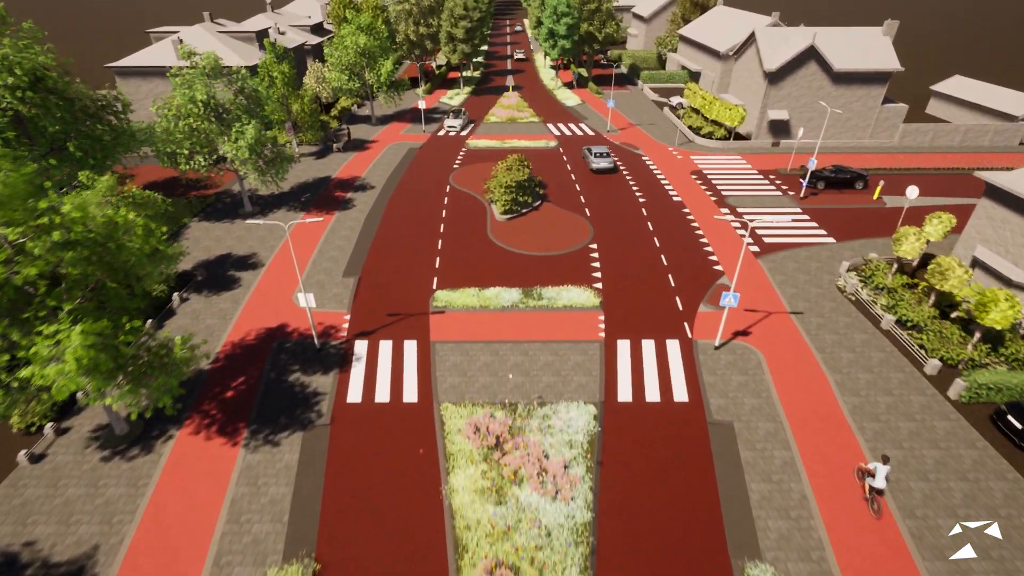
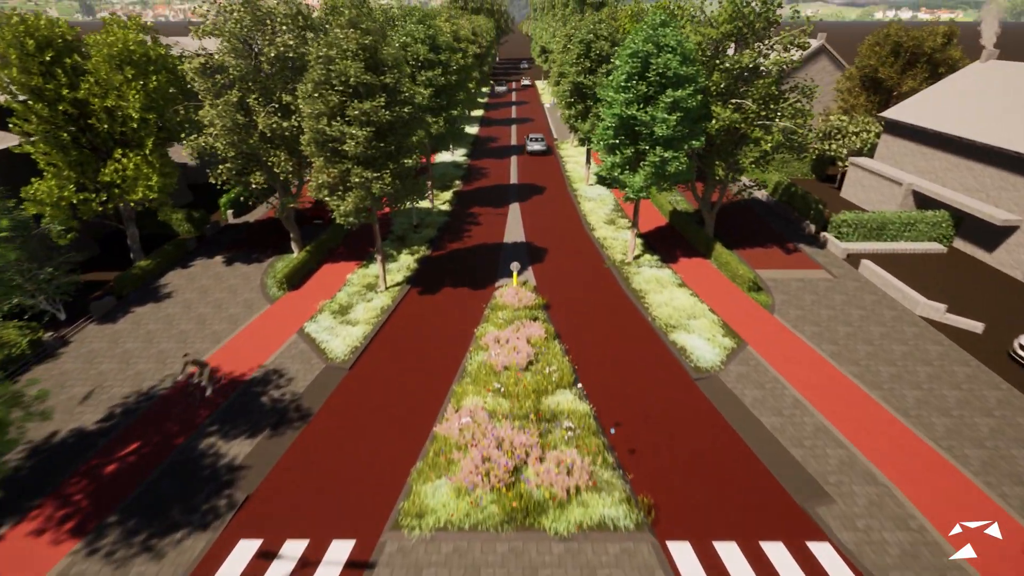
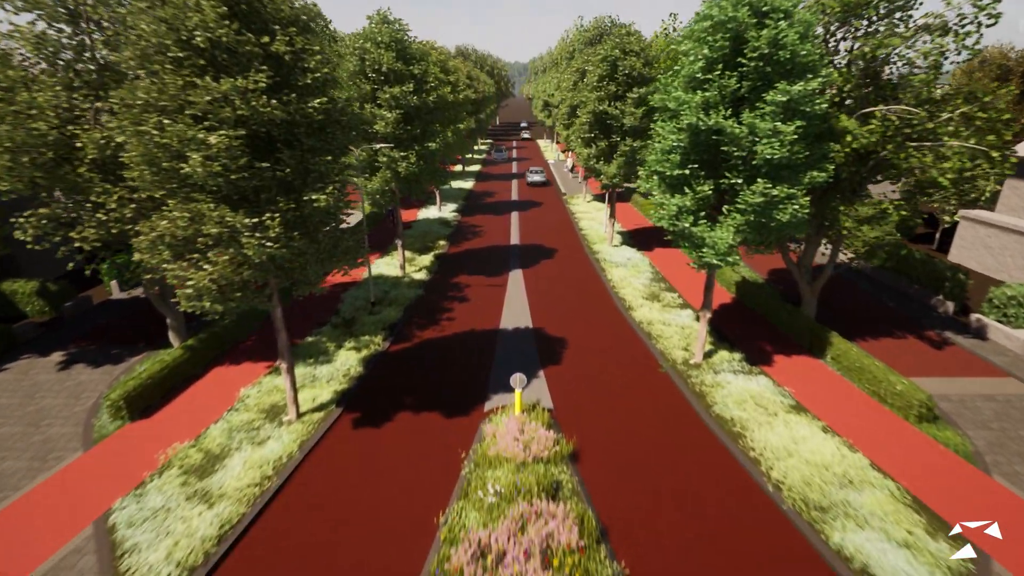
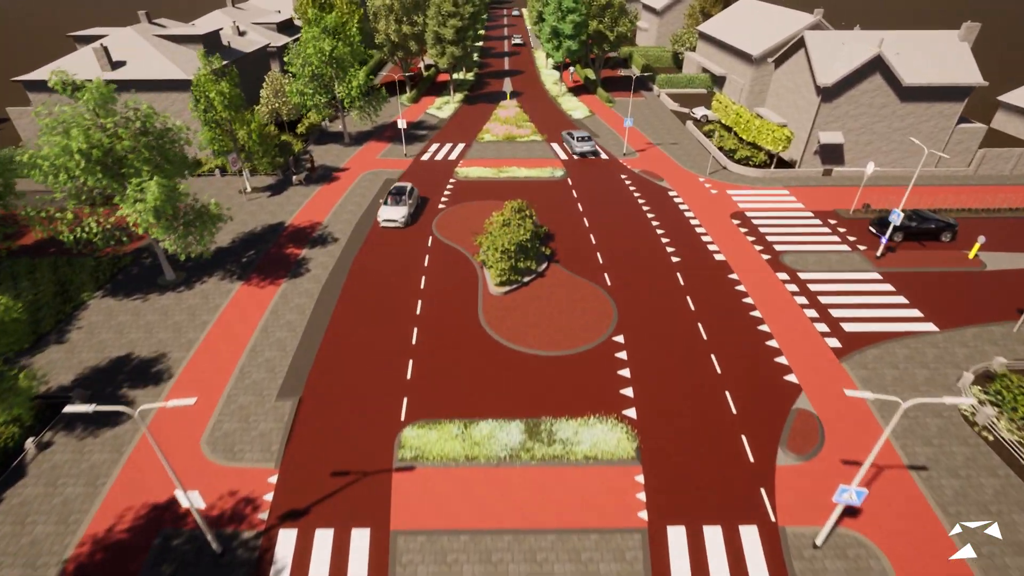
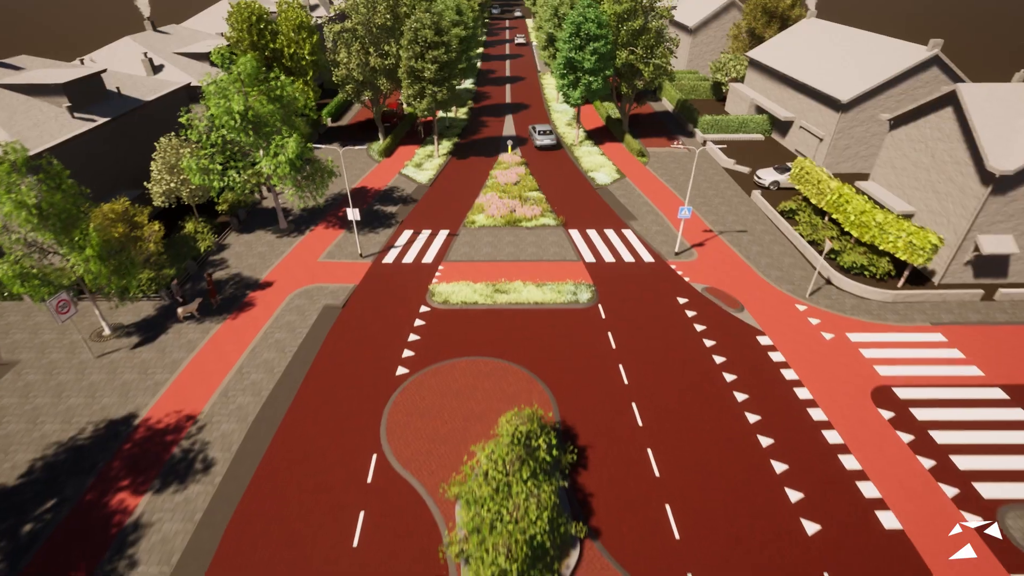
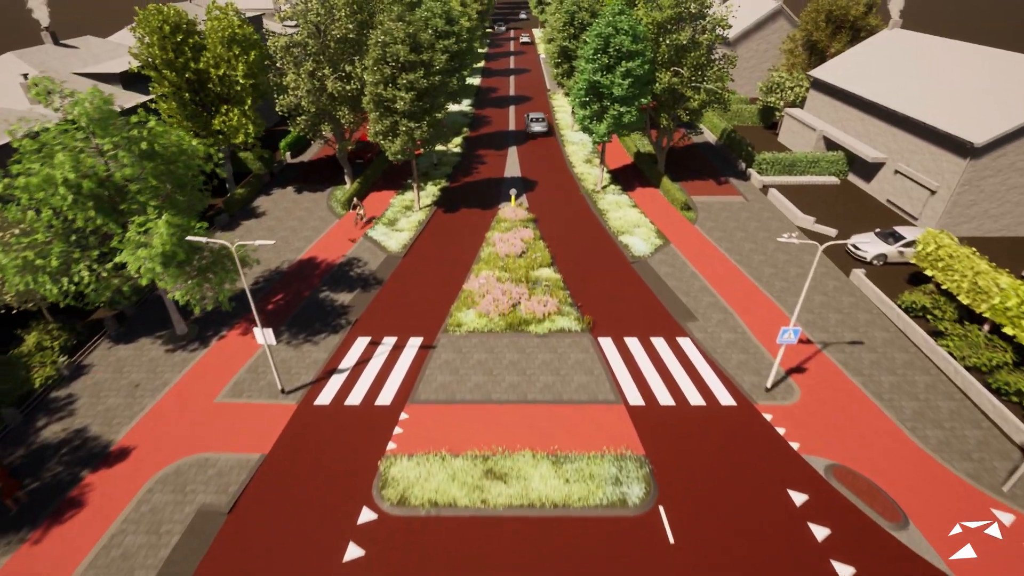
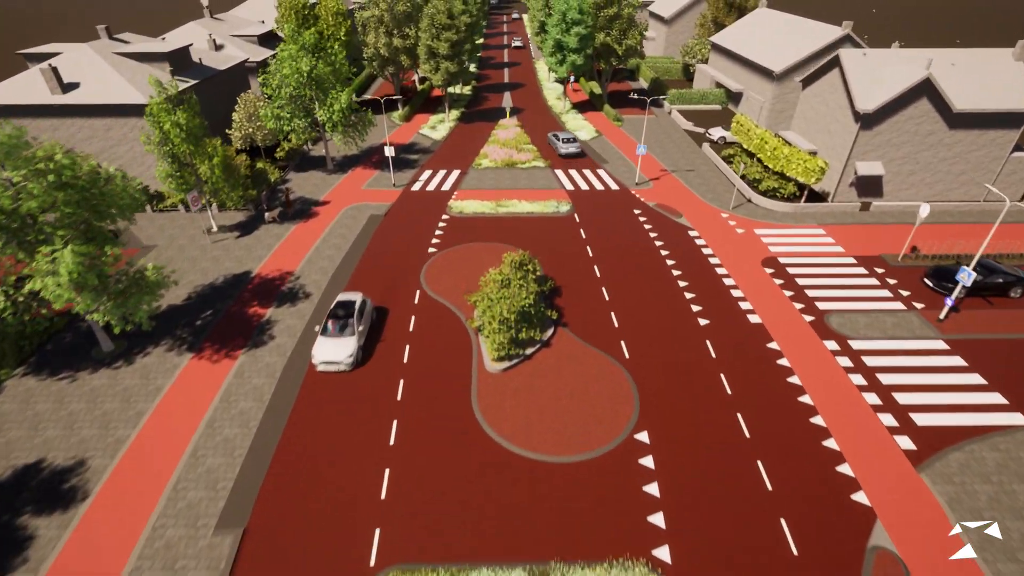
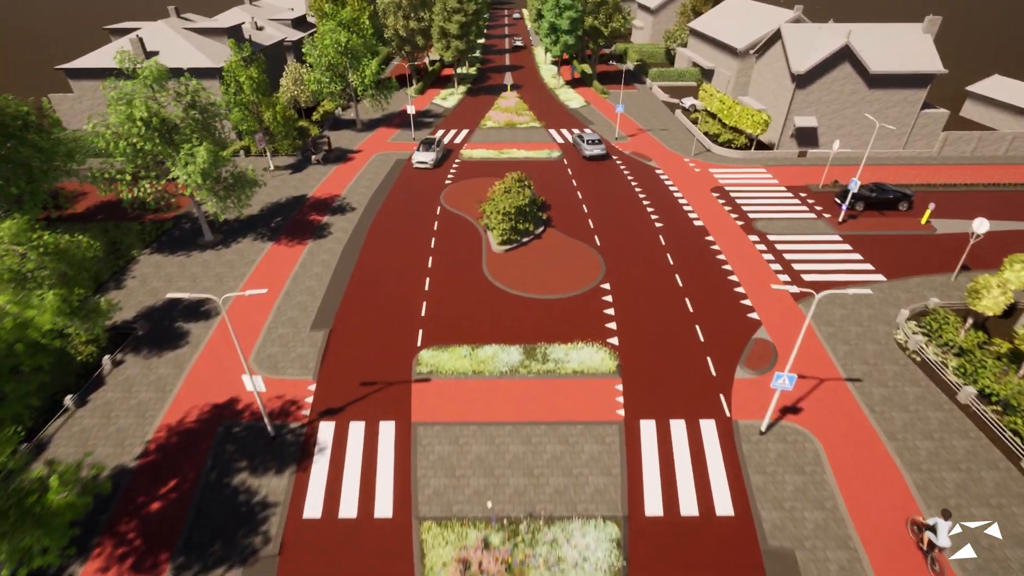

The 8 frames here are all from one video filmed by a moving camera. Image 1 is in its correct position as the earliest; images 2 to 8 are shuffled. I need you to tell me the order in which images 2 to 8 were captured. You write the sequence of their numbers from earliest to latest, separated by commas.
8, 4, 7, 5, 6, 2, 3
